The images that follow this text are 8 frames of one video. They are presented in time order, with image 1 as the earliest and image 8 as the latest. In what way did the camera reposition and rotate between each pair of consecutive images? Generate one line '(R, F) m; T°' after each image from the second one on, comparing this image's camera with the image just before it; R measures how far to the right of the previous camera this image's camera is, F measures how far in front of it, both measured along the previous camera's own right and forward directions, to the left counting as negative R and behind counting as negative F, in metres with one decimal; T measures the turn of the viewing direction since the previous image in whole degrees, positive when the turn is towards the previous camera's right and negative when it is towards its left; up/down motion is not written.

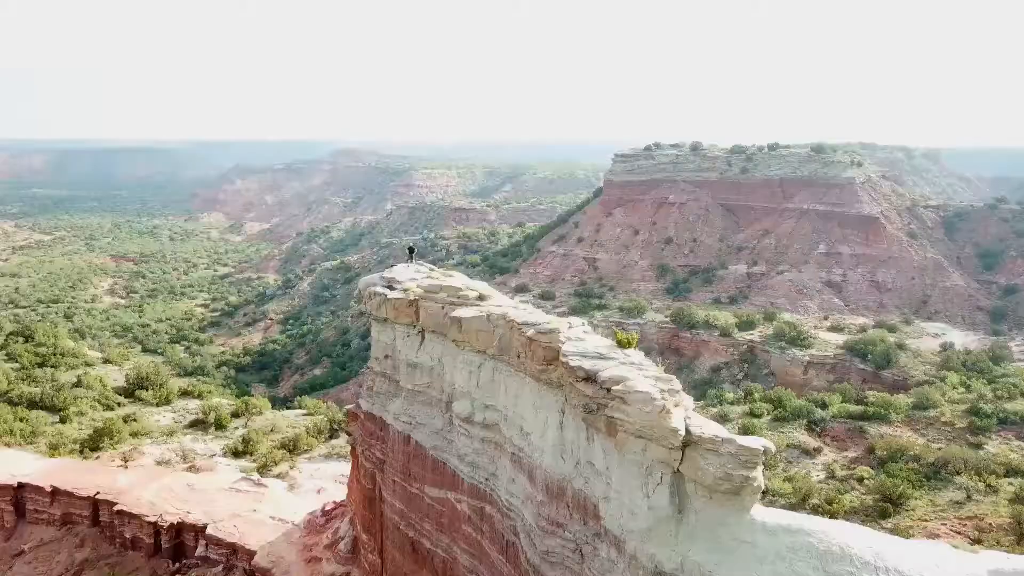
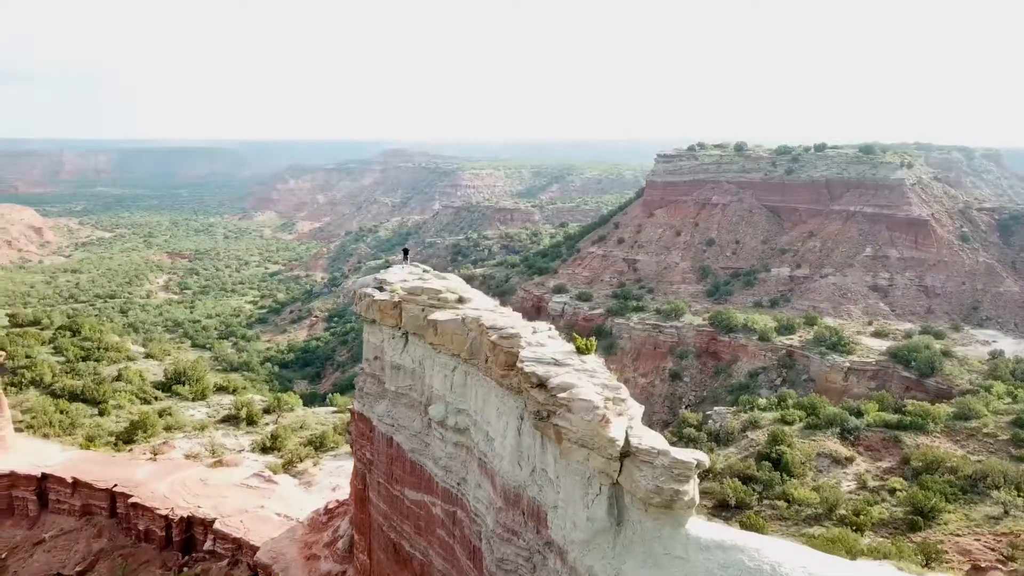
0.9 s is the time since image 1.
(+0.5, +0.1) m; -4°
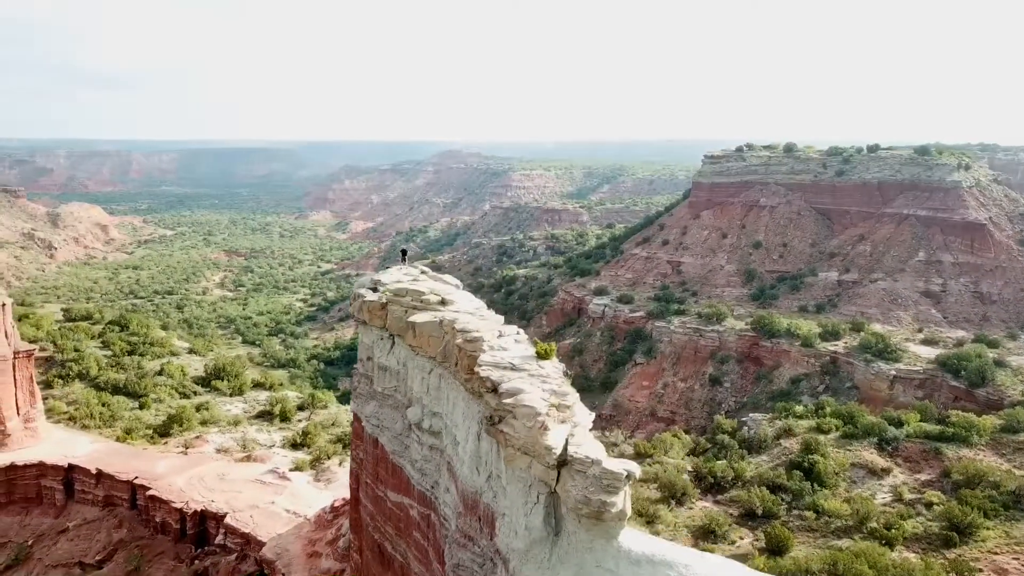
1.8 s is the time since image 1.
(+0.5, +0.1) m; -4°
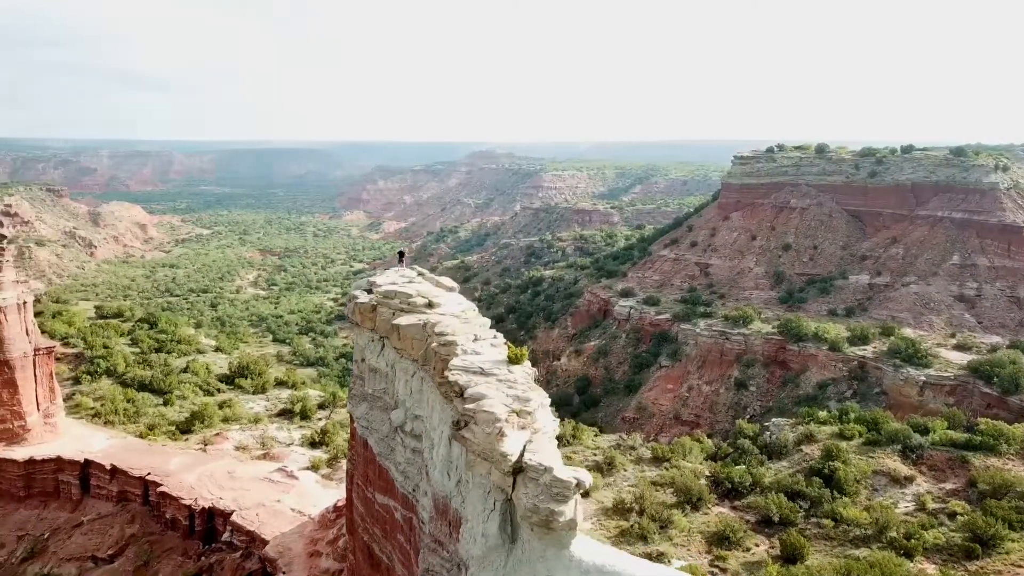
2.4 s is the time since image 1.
(+0.3, 0.0) m; -2°
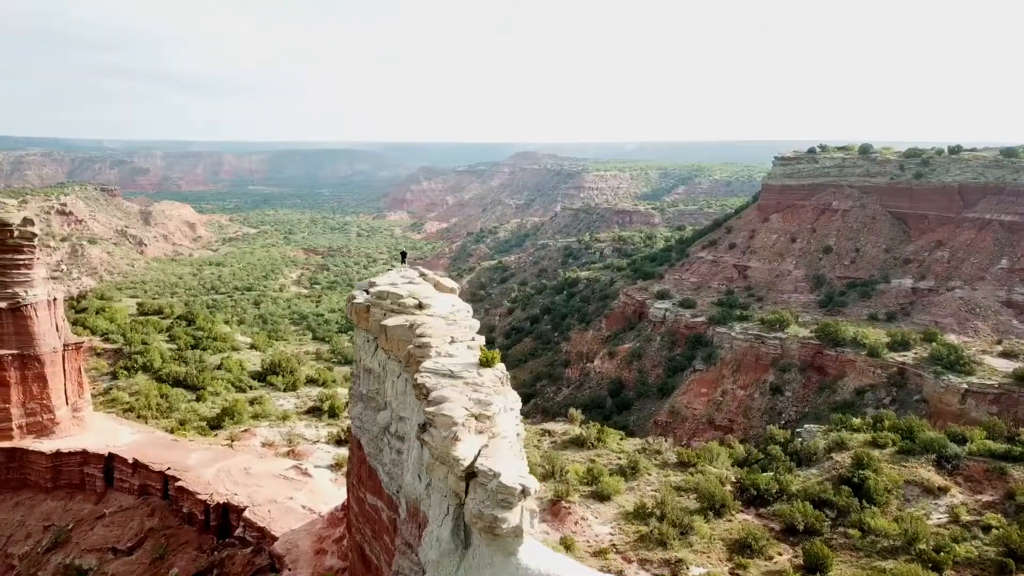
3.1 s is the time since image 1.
(+0.4, +0.1) m; -3°
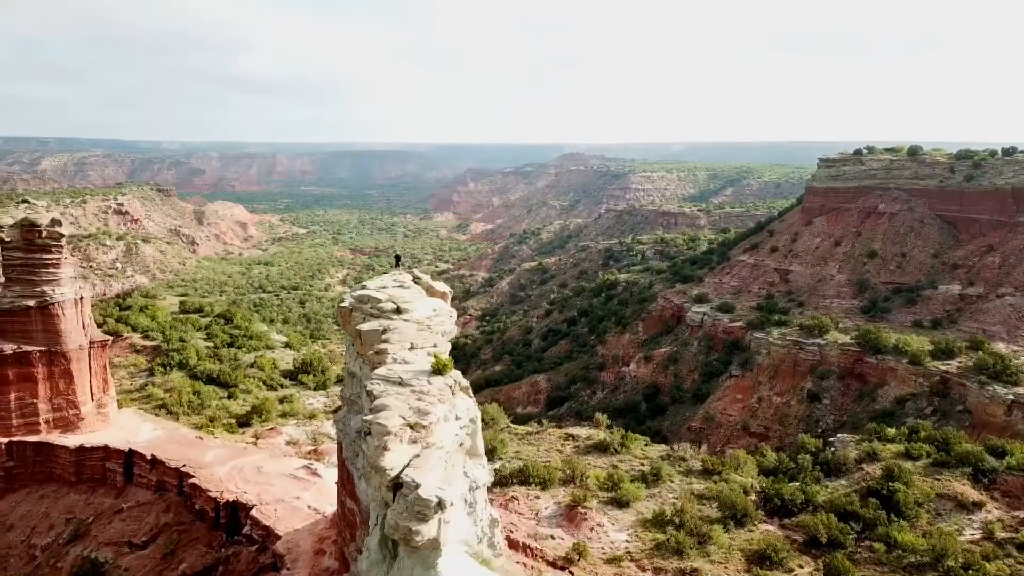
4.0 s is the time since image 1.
(+0.5, +0.1) m; -3°
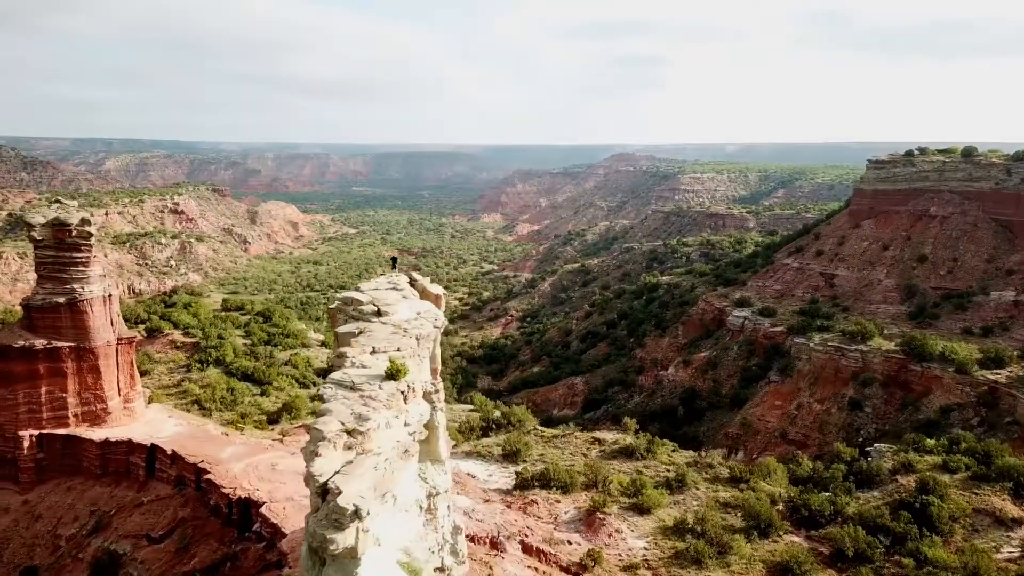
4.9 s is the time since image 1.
(+0.5, +0.1) m; -4°
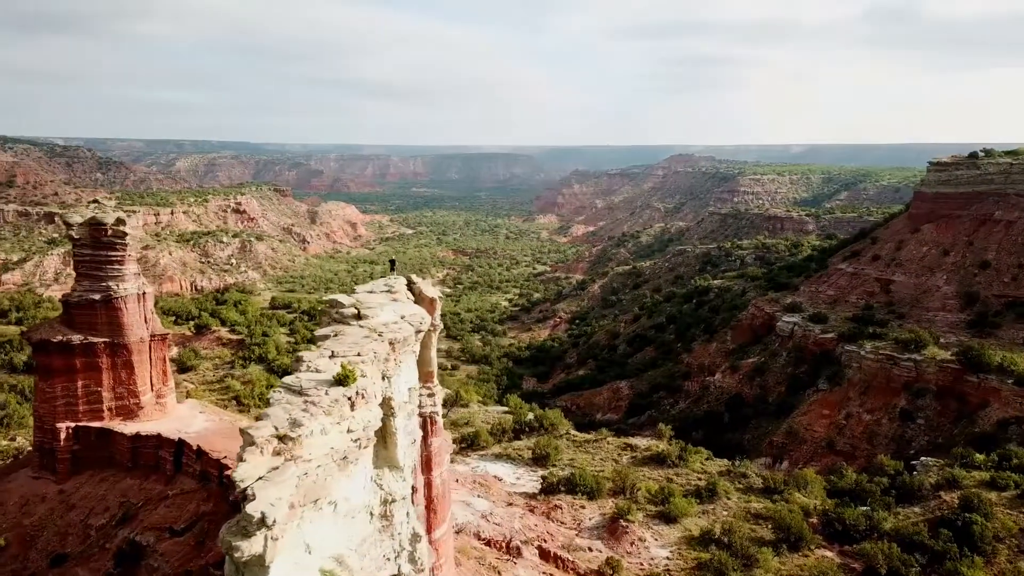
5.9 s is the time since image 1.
(+0.6, +0.1) m; -4°
